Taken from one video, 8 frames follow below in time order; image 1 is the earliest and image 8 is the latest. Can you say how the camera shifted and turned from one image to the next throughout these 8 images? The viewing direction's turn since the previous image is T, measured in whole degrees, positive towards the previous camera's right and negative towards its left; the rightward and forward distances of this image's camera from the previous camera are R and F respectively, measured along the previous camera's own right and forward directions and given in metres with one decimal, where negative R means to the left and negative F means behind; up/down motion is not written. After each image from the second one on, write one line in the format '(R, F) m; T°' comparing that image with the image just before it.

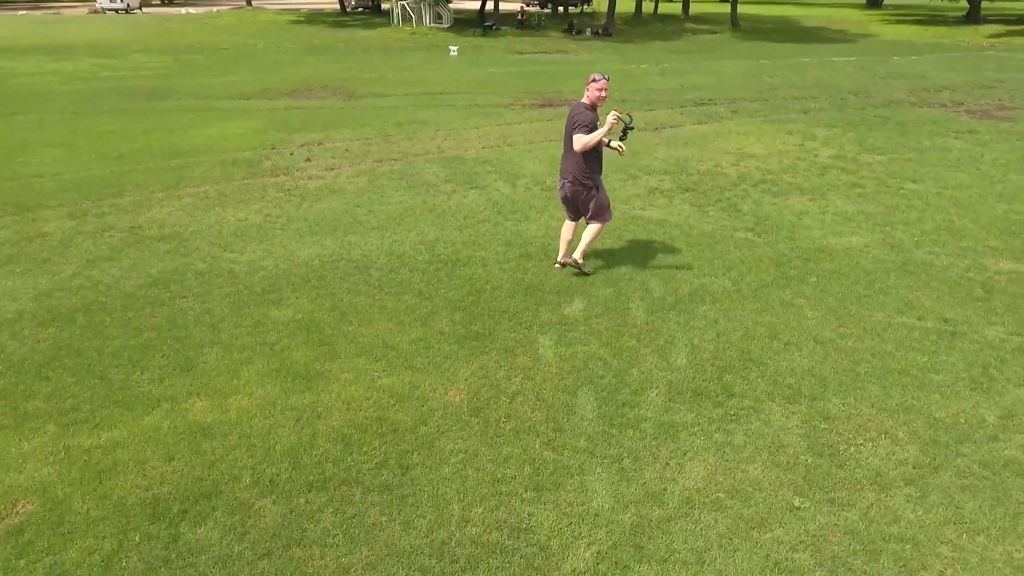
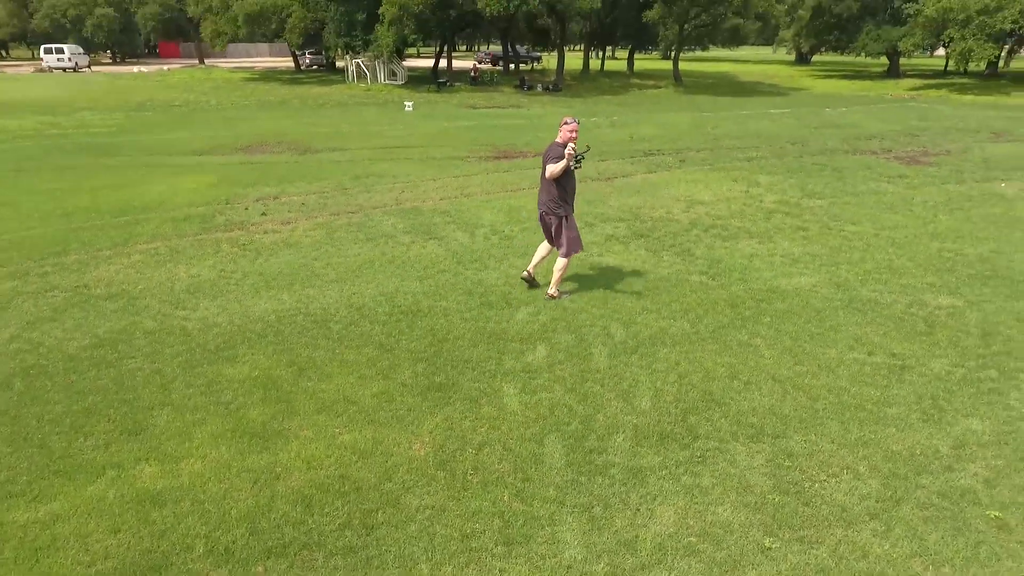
(0.0, 0.0) m; +4°
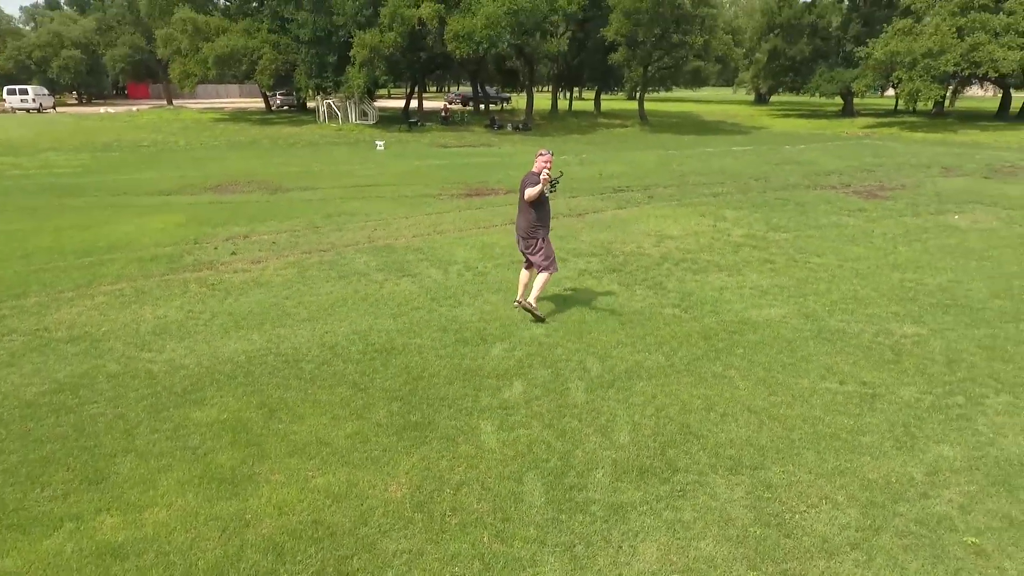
(0.0, 0.0) m; +3°
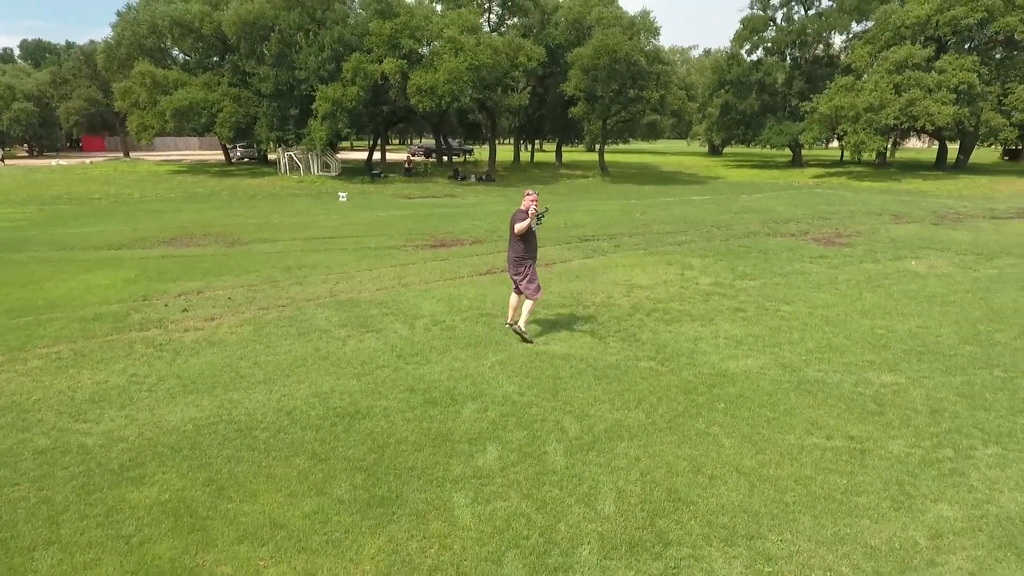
(-0.1, +0.3) m; +3°
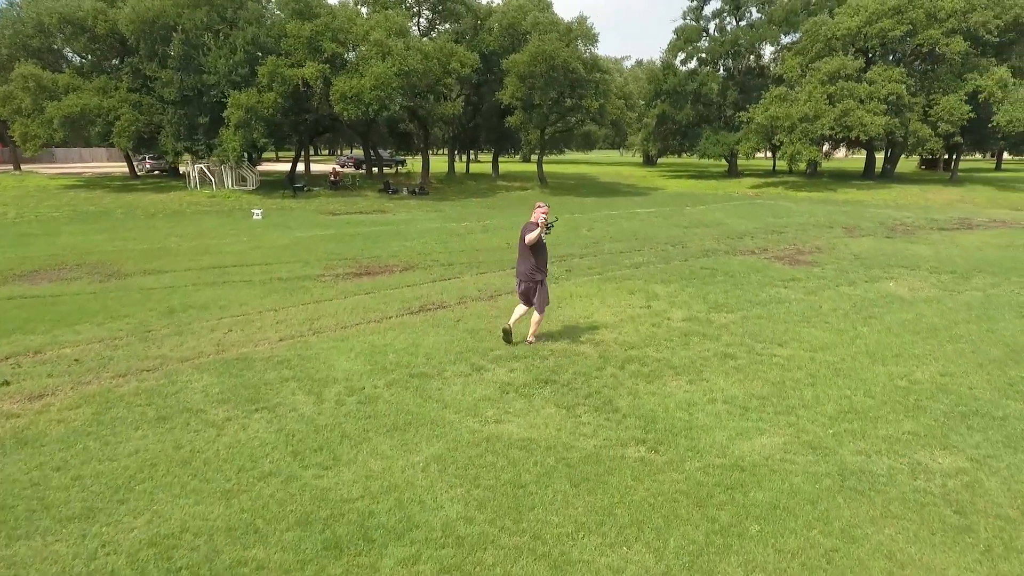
(0.0, +1.8) m; +6°
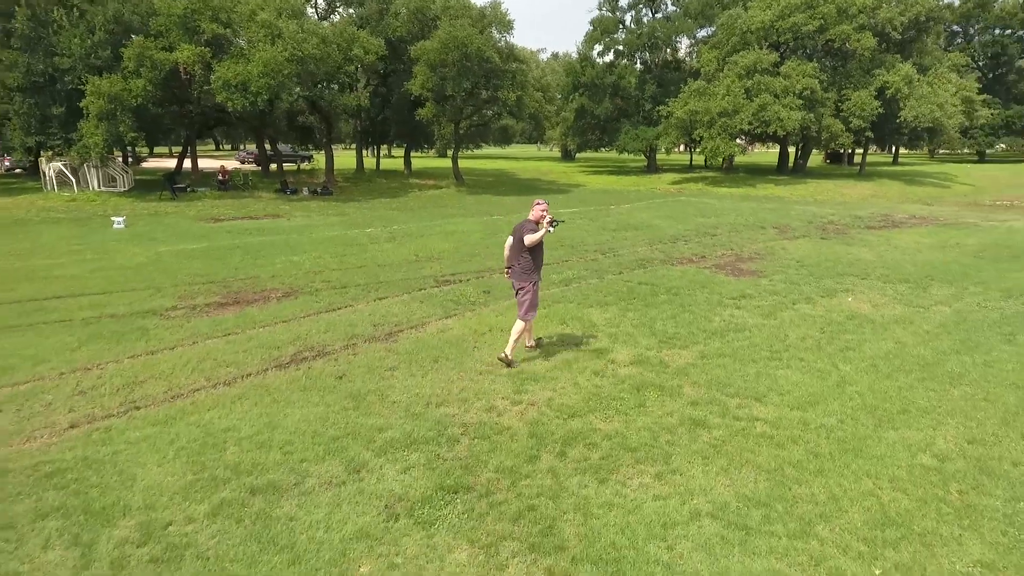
(+0.2, +2.0) m; +7°
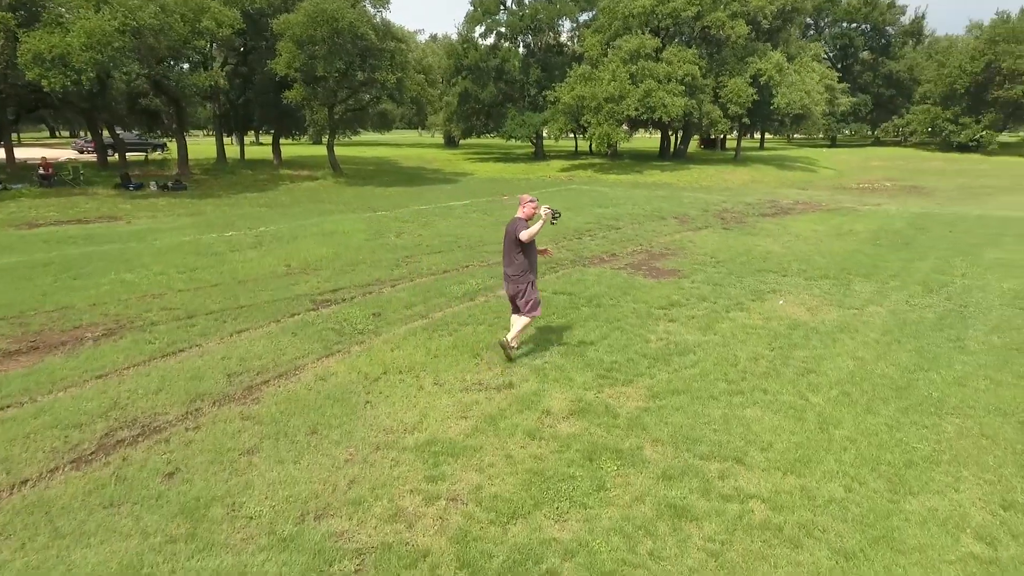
(-0.1, +1.7) m; +10°
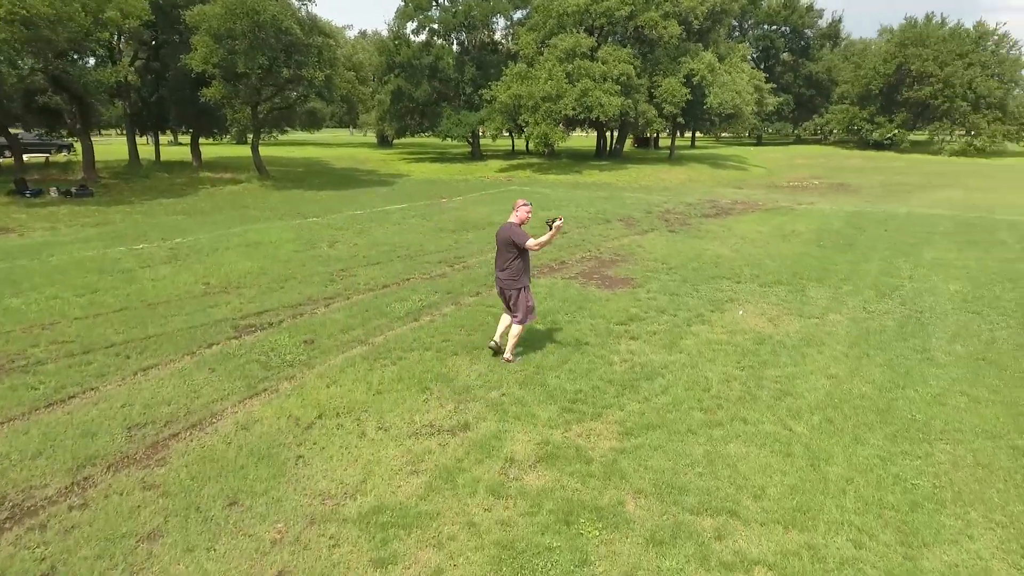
(-0.1, +0.7) m; +6°
